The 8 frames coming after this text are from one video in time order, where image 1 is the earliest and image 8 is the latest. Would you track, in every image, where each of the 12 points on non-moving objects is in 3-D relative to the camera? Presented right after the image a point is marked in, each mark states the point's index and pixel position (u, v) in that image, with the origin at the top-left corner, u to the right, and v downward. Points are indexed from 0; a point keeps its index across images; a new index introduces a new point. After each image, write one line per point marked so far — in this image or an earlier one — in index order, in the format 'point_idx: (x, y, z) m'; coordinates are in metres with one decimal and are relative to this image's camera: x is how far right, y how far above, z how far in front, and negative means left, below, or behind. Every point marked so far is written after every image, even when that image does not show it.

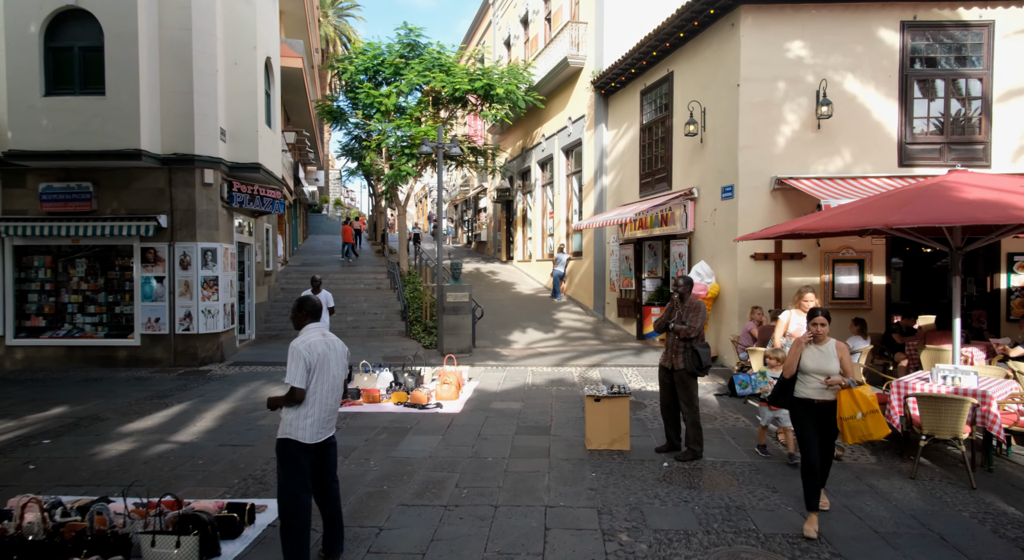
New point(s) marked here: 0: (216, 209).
0: (-5.4, +1.3, +12.0) m
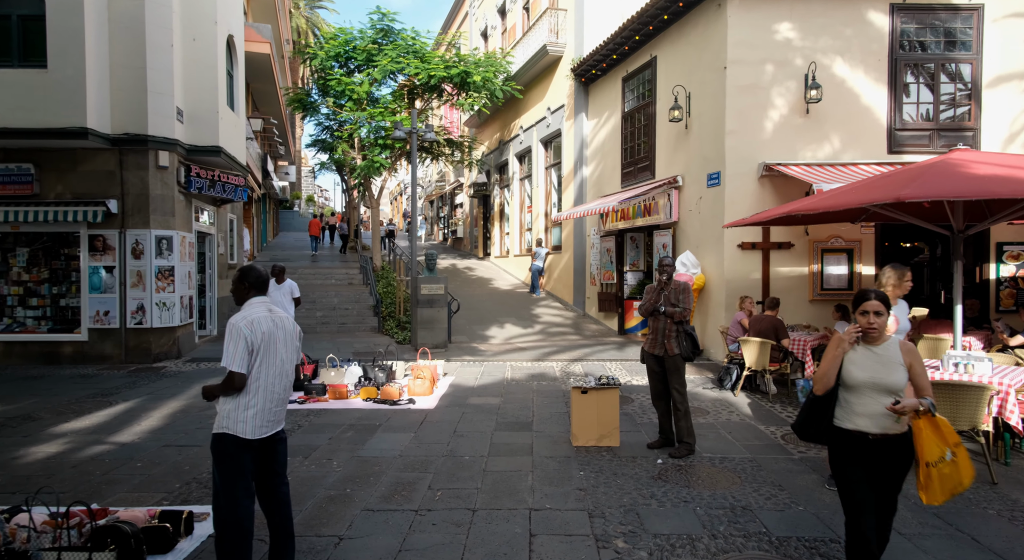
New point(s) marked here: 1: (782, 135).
0: (-5.8, +1.5, +11.3) m
1: (+4.4, +2.3, +10.6) m
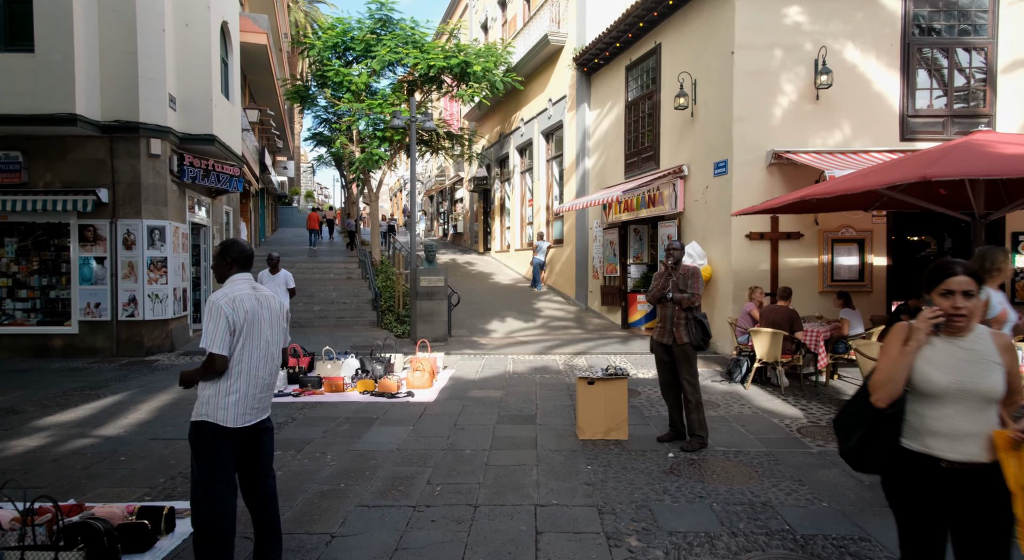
0: (-5.8, +1.6, +11.0) m
1: (+4.4, +2.5, +10.3) m
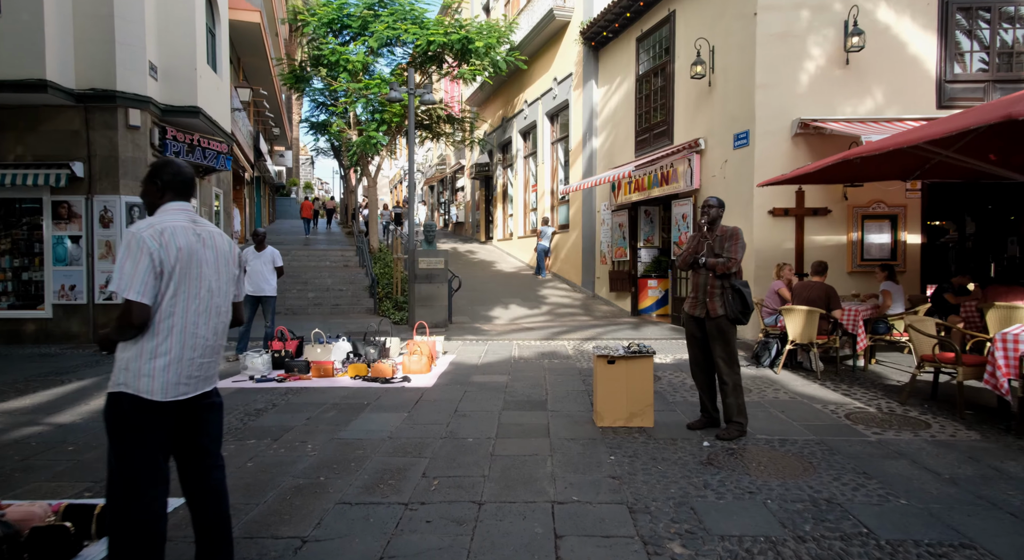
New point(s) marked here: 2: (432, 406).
0: (-5.7, +1.9, +10.2) m
1: (+4.5, +2.8, +9.6) m
2: (-0.7, -1.1, +5.8) m
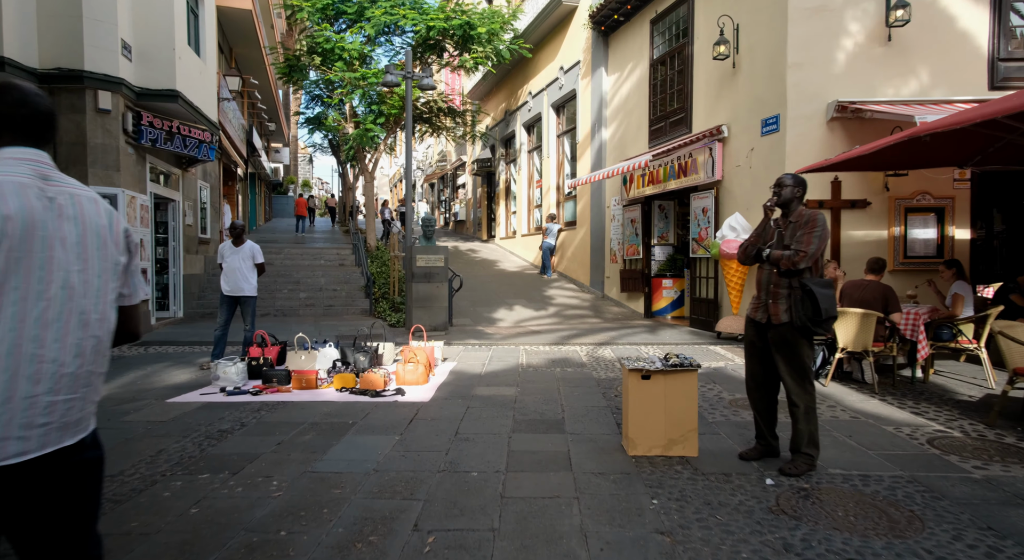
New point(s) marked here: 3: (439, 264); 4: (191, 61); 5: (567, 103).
0: (-5.6, +1.9, +9.4) m
1: (+4.5, +2.8, +8.7) m
2: (-0.6, -1.1, +4.9) m
3: (-1.2, +0.2, +10.5) m
4: (-5.4, +3.7, +11.1) m
5: (+1.4, +4.5, +17.0) m
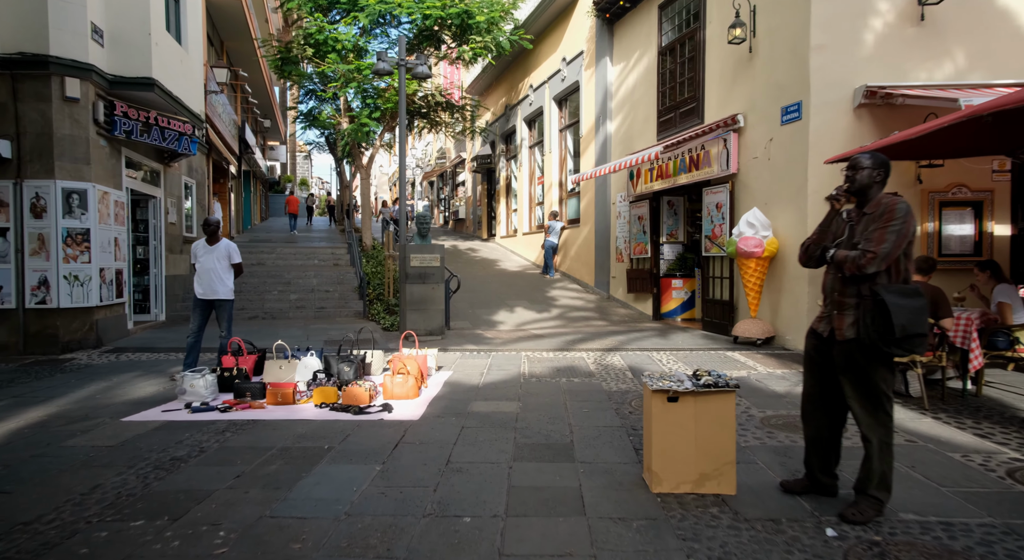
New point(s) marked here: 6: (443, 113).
0: (-5.6, +1.9, +8.7) m
1: (+4.5, +2.8, +8.0) m
2: (-0.6, -1.1, +4.2) m
3: (-1.1, +0.2, +9.9) m
4: (-5.4, +3.6, +10.4) m
5: (+1.4, +4.5, +16.3) m
6: (-2.1, +5.0, +19.9) m
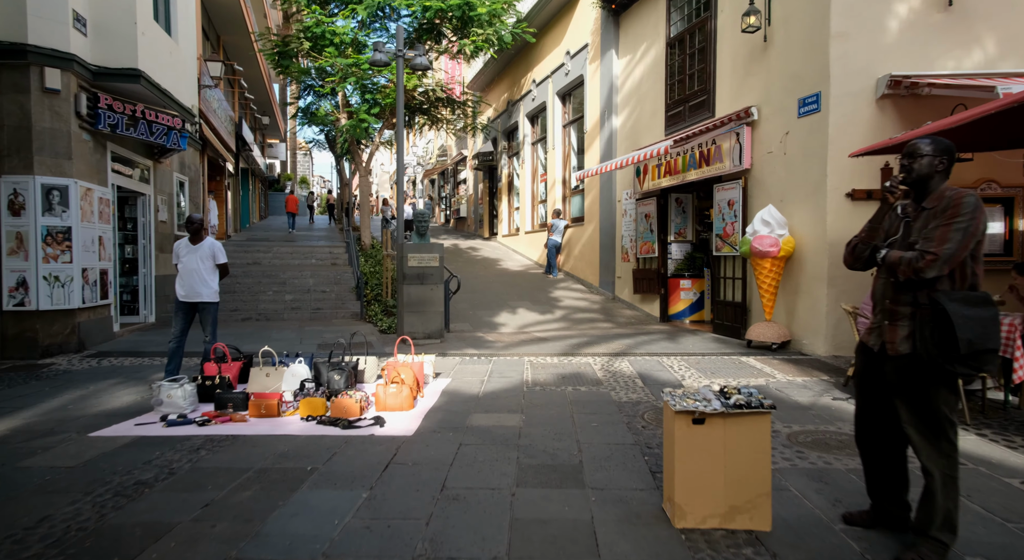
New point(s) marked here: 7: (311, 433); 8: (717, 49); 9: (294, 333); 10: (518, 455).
0: (-5.6, +1.9, +8.3) m
1: (+4.6, +2.8, +7.6) m
2: (-0.6, -1.1, +3.8) m
3: (-1.1, +0.2, +9.4) m
4: (-5.3, +3.6, +10.0) m
5: (+1.5, +4.5, +15.8) m
6: (-2.0, +5.0, +19.5) m
7: (-1.4, -1.1, +4.8) m
8: (+3.1, +3.5, +10.0) m
9: (-3.6, -0.9, +11.0) m
10: (0.0, -1.1, +4.2) m
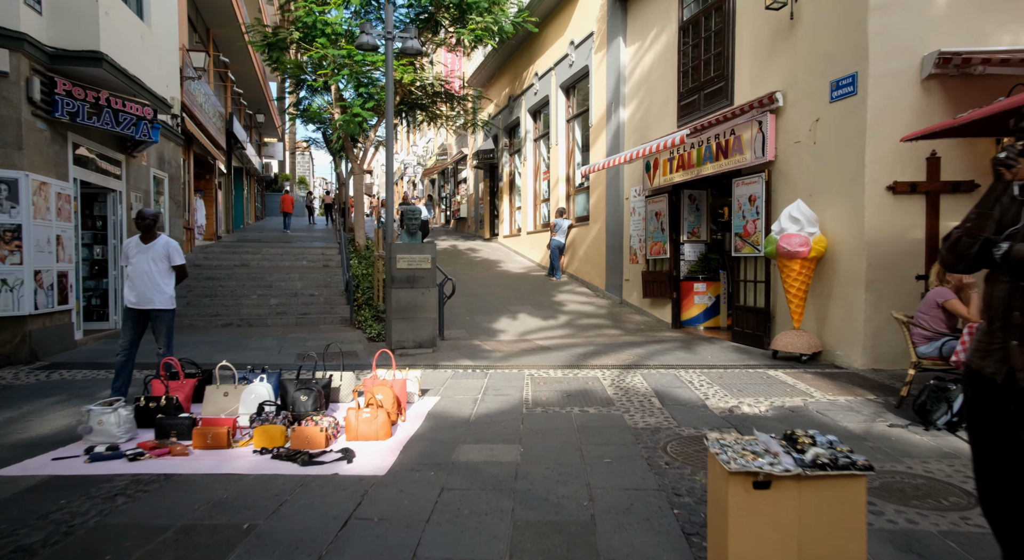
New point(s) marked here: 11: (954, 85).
0: (-5.6, +1.8, +7.5) m
1: (+4.6, +2.7, +6.7) m
2: (-0.6, -1.1, +3.0) m
3: (-1.1, +0.2, +8.6) m
4: (-5.3, +3.6, +9.2) m
5: (+1.5, +4.5, +15.0) m
6: (-2.0, +5.0, +18.7) m
7: (-1.5, -1.1, +3.9) m
8: (+3.1, +3.4, +9.1) m
9: (-3.6, -0.9, +10.1) m
10: (0.0, -1.1, +3.3) m
11: (+4.5, +2.0, +6.7) m
